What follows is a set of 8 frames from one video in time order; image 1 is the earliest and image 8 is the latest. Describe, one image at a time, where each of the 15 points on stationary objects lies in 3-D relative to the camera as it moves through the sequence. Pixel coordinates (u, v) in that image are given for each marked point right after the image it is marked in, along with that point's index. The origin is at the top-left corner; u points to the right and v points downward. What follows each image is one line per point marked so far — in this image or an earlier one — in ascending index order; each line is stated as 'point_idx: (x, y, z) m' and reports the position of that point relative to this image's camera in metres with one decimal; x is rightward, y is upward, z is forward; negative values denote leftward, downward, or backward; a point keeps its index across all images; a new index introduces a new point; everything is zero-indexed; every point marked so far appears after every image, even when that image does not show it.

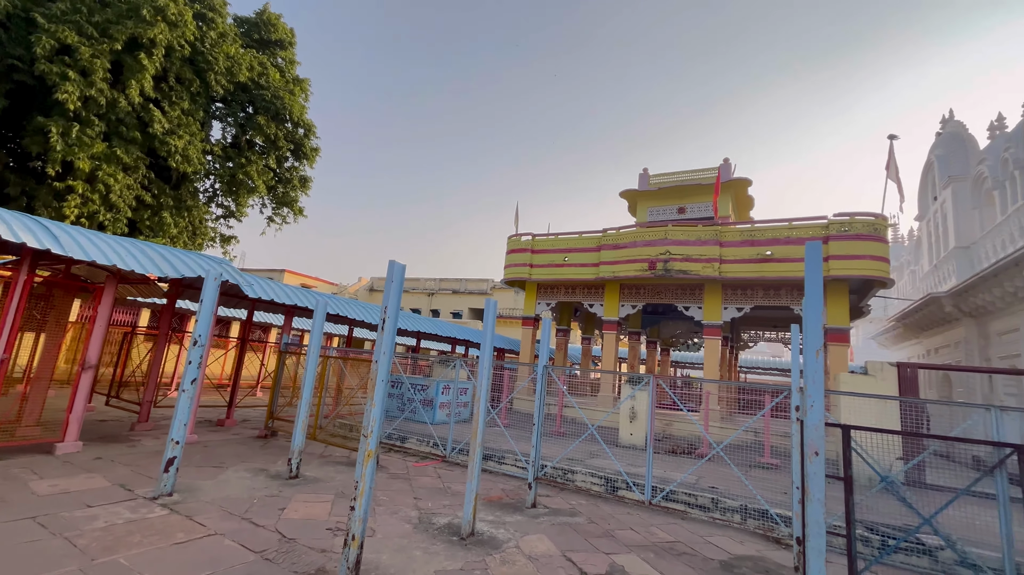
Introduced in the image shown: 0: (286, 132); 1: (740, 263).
0: (-5.3, +3.6, +10.6) m
1: (+5.0, +0.5, +9.9) m
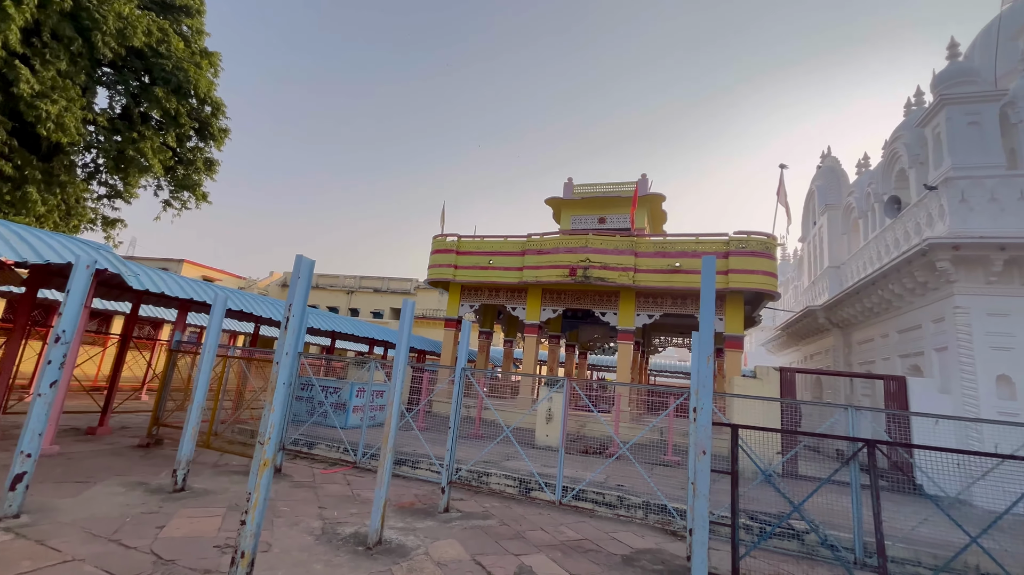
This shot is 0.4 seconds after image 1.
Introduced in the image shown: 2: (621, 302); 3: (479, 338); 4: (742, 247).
0: (-6.8, +3.8, +9.6) m
1: (+3.3, +0.3, +10.6) m
2: (+2.7, -0.4, +11.1) m
3: (-1.0, -1.6, +13.9) m
4: (+5.0, +0.9, +9.9) m
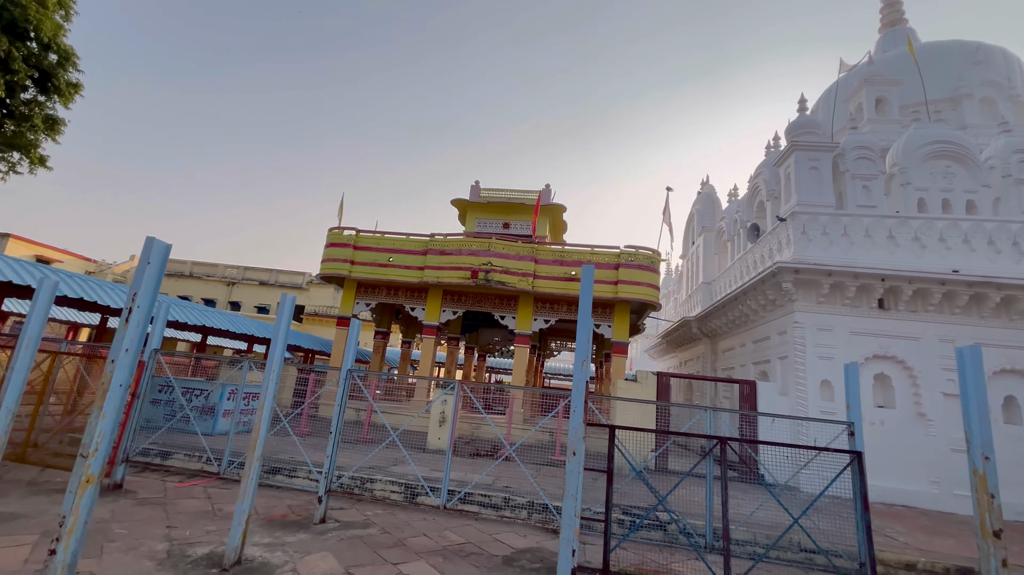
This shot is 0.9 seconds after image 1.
0: (-8.6, +4.1, +8.0) m
1: (+0.9, +0.2, +11.0) m
2: (+0.2, -0.5, +11.4) m
3: (-4.0, -1.5, +13.3) m
4: (+2.8, +0.6, +10.7) m
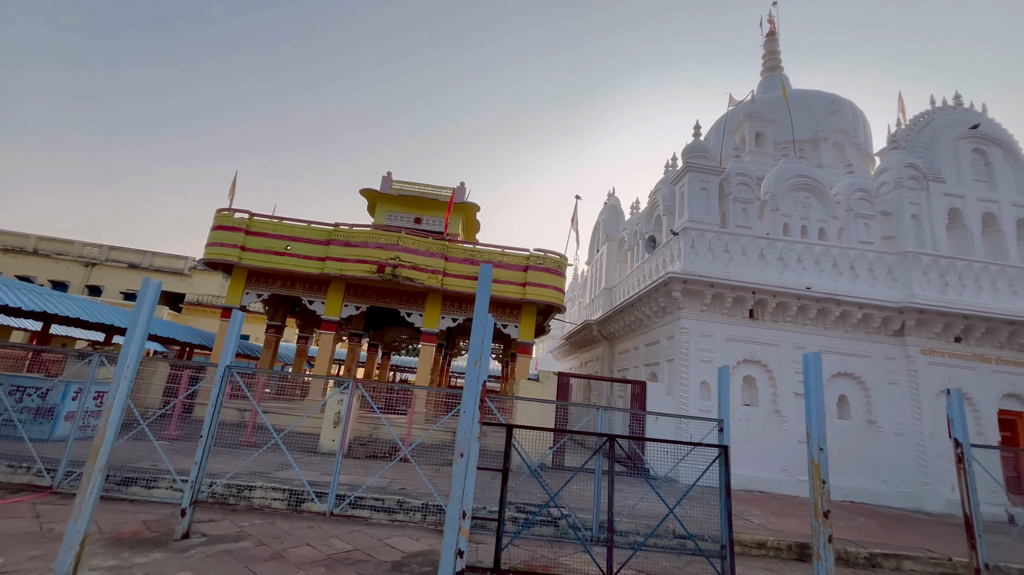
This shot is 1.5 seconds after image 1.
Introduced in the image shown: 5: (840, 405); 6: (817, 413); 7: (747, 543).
0: (-9.8, +4.6, +6.1) m
1: (-1.3, +0.2, +10.9) m
2: (-2.1, -0.5, +11.1) m
3: (-6.6, -1.2, +12.3) m
4: (+0.7, +0.6, +11.0) m
5: (+6.4, -2.3, +8.9) m
6: (+2.4, -1.0, +3.6) m
7: (+2.6, -2.9, +5.1) m
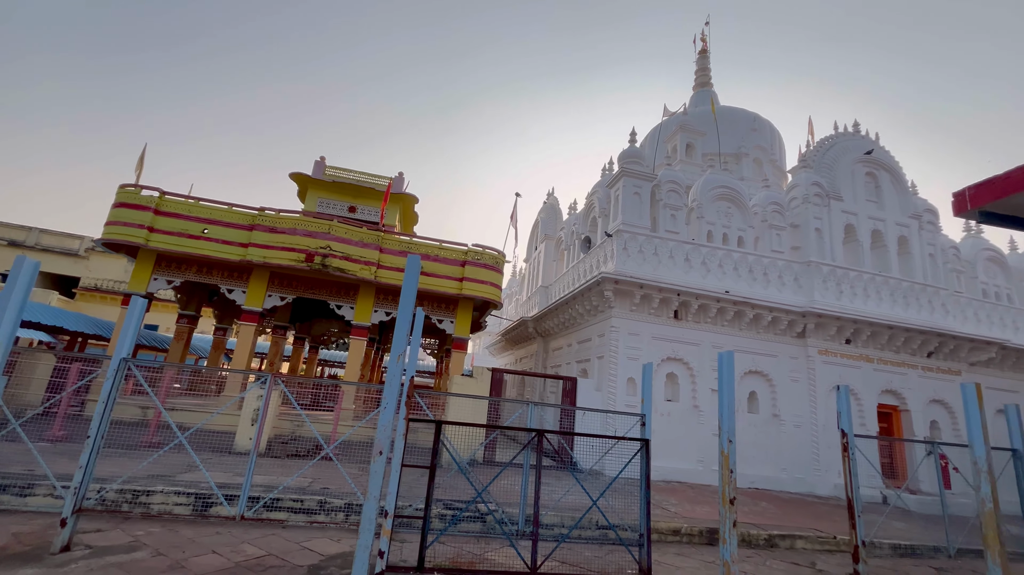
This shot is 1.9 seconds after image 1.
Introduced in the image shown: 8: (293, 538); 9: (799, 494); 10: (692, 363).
0: (-10.4, +5.0, +4.7) m
1: (-2.7, +0.4, +10.6) m
2: (-3.6, -0.3, +10.7) m
3: (-8.3, -0.9, +11.2) m
4: (-0.8, +0.7, +10.9) m
5: (+5.1, -2.4, +9.7) m
6: (+1.9, -1.0, +3.9) m
7: (+1.8, -2.9, +5.4) m
8: (-2.1, -2.4, +4.3) m
9: (+5.7, -4.1, +9.0) m
10: (+3.8, -1.6, +9.5) m
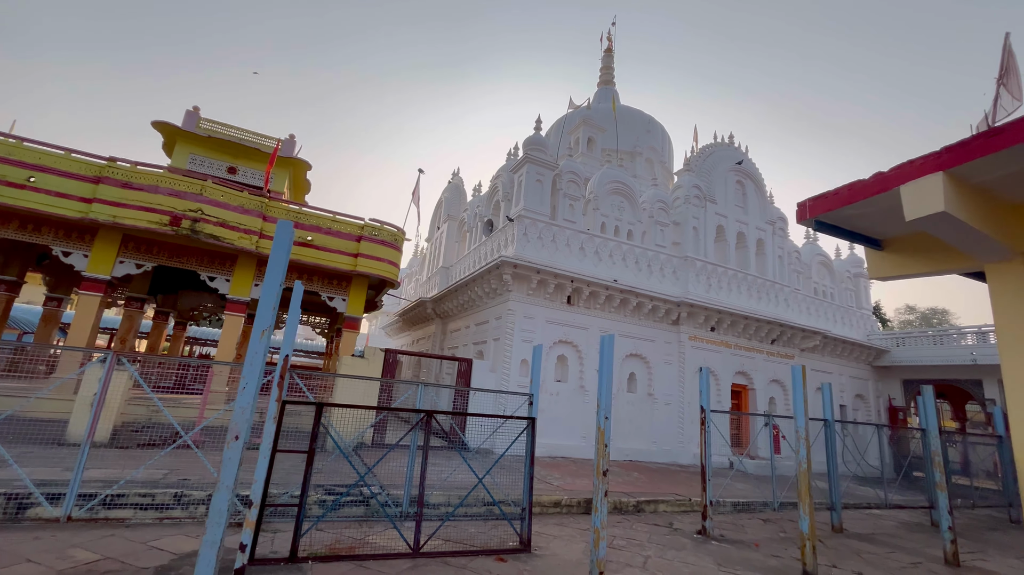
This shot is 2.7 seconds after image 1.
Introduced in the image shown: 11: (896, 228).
0: (-11.0, +5.6, +2.2) m
1: (-5.0, +1.0, +9.7) m
2: (-5.9, +0.3, +9.7) m
3: (-10.6, 0.0, +9.2) m
4: (-3.2, +1.2, +10.4) m
5: (+2.7, -2.1, +10.5) m
6: (+0.9, -0.9, +4.2) m
7: (+0.4, -2.7, +5.7) m
8: (-3.1, -2.1, +3.8) m
9: (+3.4, -3.9, +10.1) m
10: (+1.5, -1.3, +10.0) m
11: (+3.9, +0.6, +4.6) m
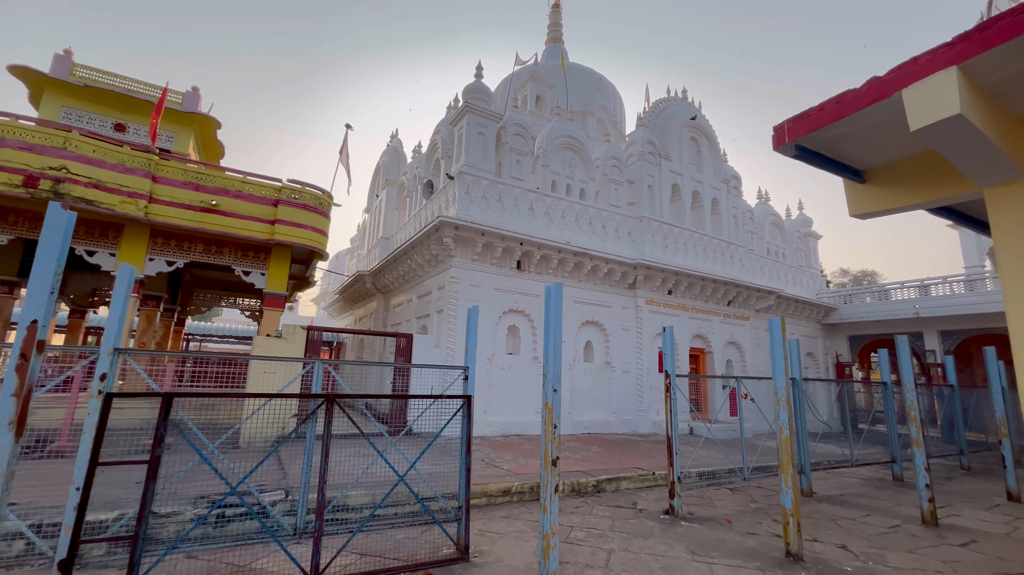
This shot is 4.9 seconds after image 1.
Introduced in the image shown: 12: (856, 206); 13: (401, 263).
0: (-11.5, +5.5, -0.1) m
1: (-6.1, +1.4, +8.2) m
2: (-6.9, +0.8, +8.1) m
3: (-11.6, +0.2, +7.2) m
4: (-4.3, +1.8, +9.1) m
5: (+1.6, -1.3, +9.9) m
6: (+0.3, -0.5, +3.4) m
7: (-0.2, -2.2, +4.9) m
8: (-3.5, -1.8, +2.6) m
9: (+2.4, -3.1, +9.6) m
10: (+0.4, -0.6, +9.2) m
11: (+3.3, +1.2, +4.0) m
12: (+3.3, +0.8, +4.4) m
13: (-2.6, +0.6, +10.5) m
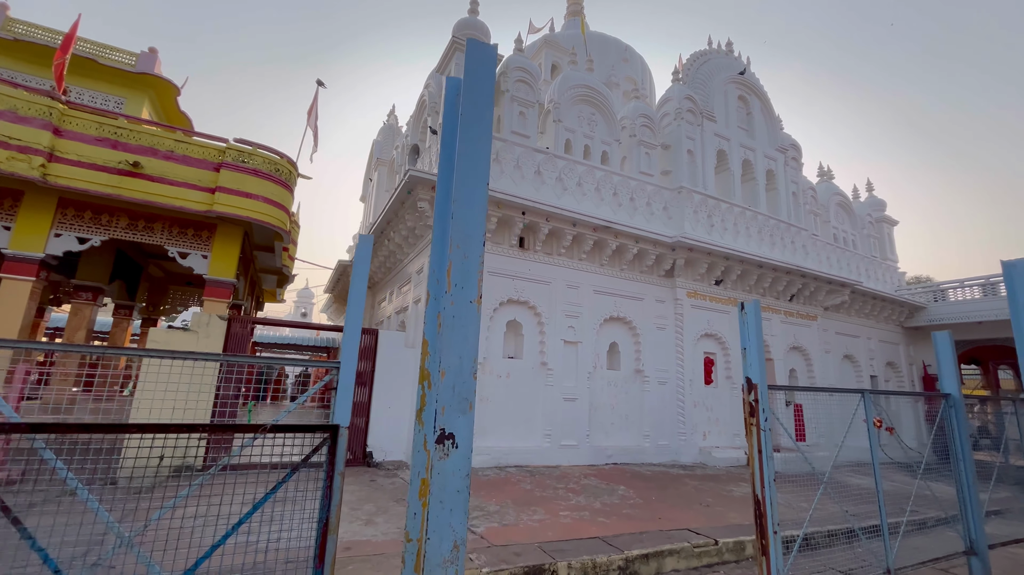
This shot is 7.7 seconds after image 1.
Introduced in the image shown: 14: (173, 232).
0: (-12.0, +5.9, -1.3) m
1: (-6.1, +1.7, +6.5) m
2: (-7.0, +1.0, +6.5) m
3: (-11.7, +0.5, +5.8) m
4: (-4.3, +2.0, +7.3) m
5: (+1.7, -1.1, +7.7) m
6: (0.0, -0.1, +1.3) m
7: (-0.4, -1.8, +2.8) m
8: (-3.9, -1.4, +0.7) m
9: (+2.4, -2.9, +7.3) m
10: (+0.5, -0.3, +7.1) m
11: (+3.0, +1.6, +1.8) m
12: (+3.1, +1.2, +2.2) m
13: (-2.5, +0.8, +8.6) m
14: (-5.5, +0.9, +7.4) m
